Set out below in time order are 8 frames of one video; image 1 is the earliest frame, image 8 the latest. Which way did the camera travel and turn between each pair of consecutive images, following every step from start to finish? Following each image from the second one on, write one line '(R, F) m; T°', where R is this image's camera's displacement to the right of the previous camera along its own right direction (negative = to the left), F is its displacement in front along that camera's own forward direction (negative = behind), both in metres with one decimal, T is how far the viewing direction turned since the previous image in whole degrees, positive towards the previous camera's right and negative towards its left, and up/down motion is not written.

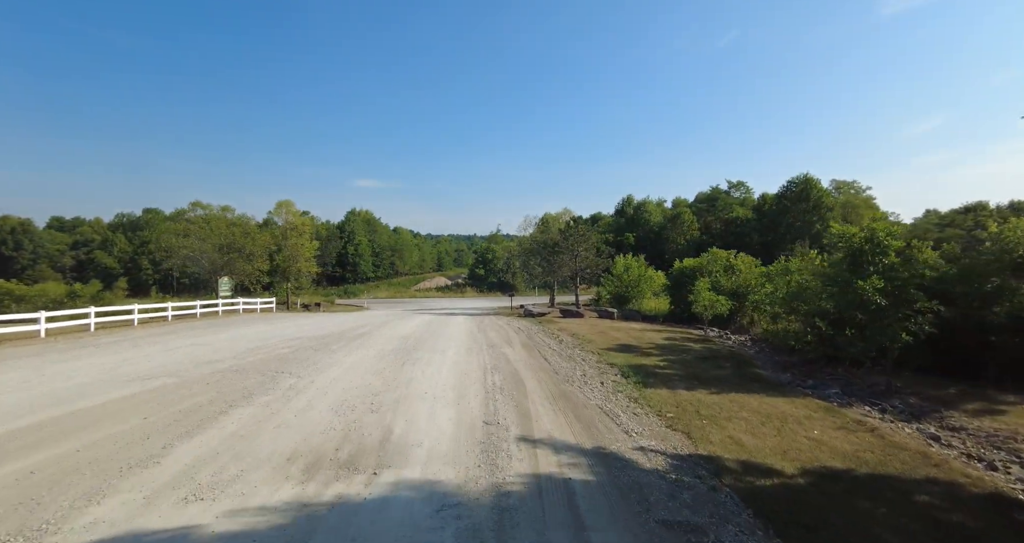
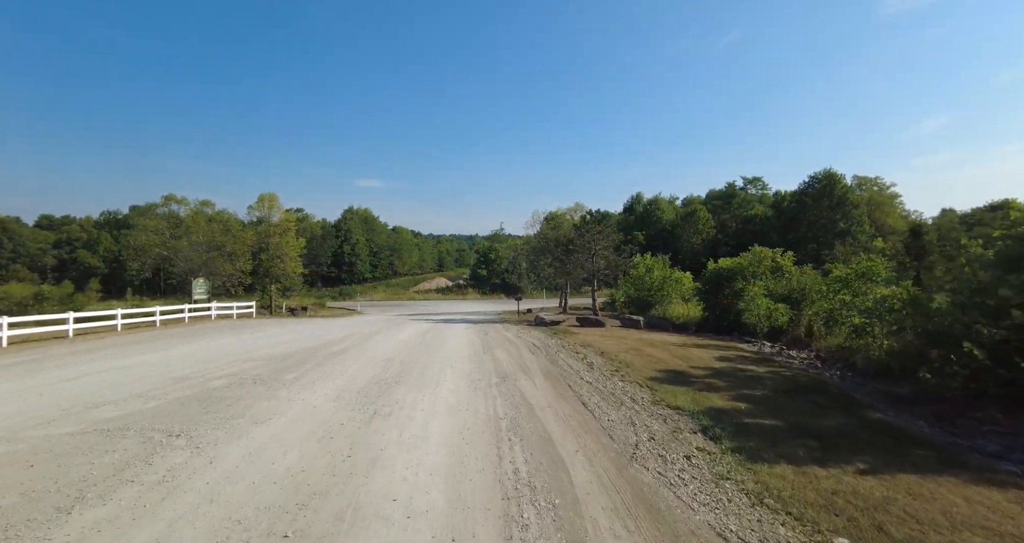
(-0.3, +3.3) m; 0°
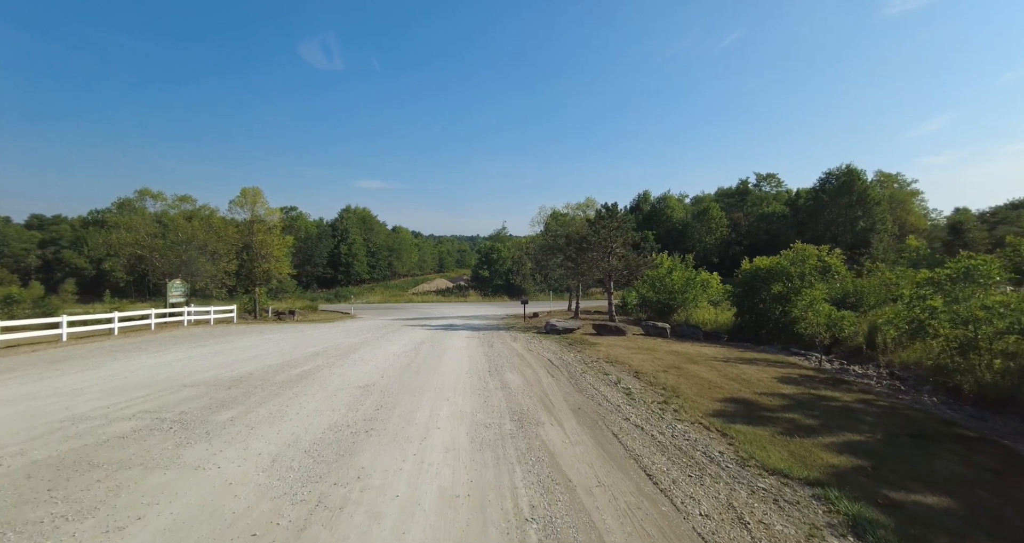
(-0.3, +2.6) m; 0°
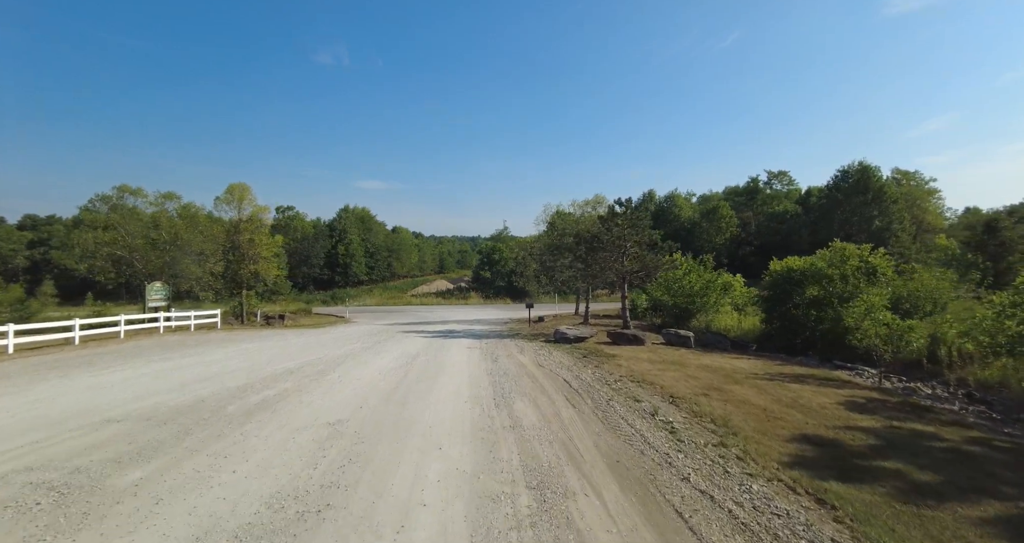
(-0.2, +1.9) m; 0°
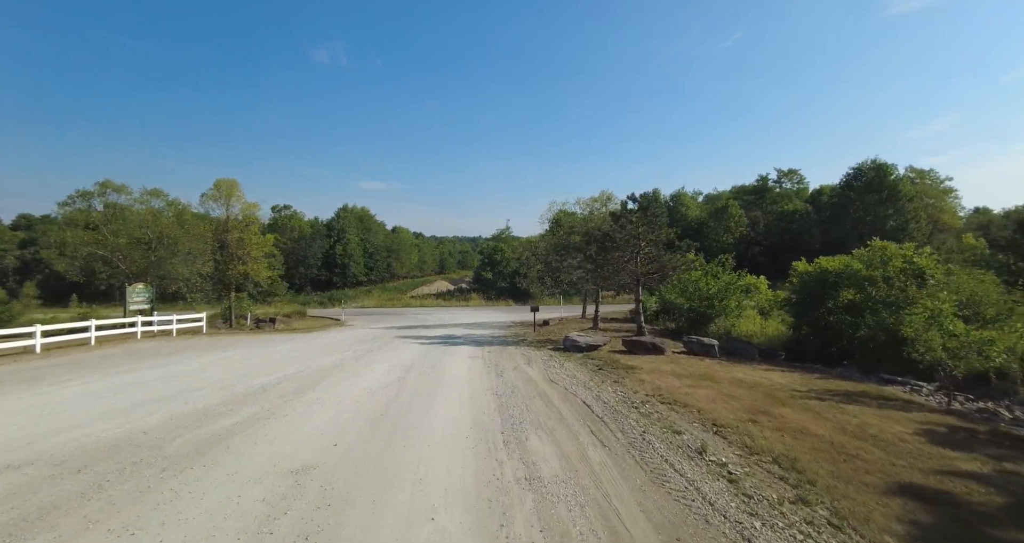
(-0.2, +1.5) m; 0°
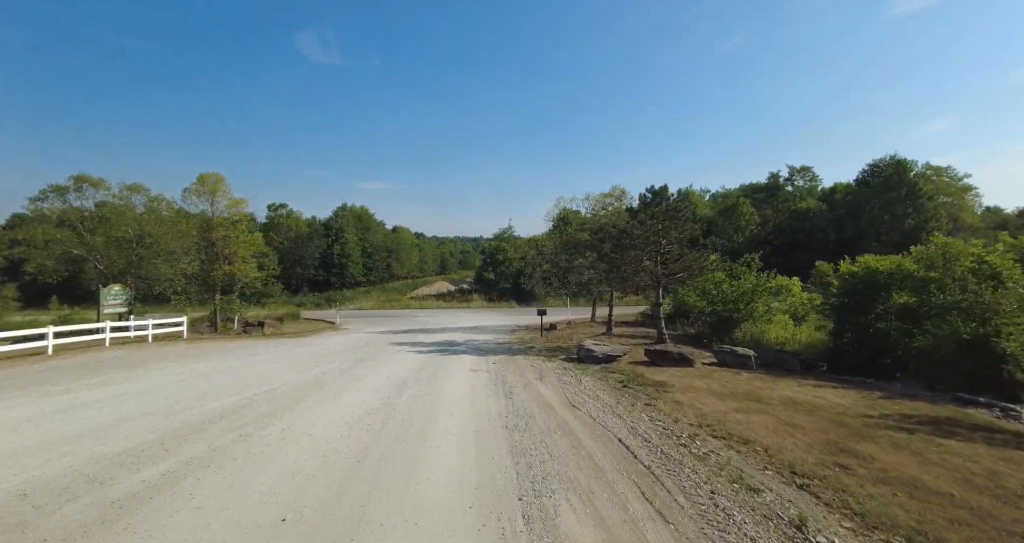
(-0.2, +1.8) m; 0°
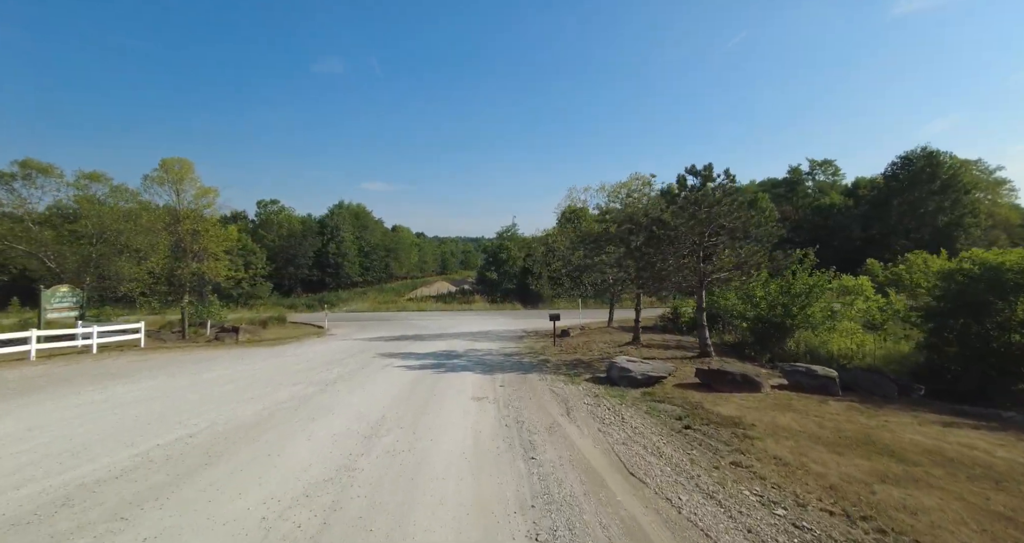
(-0.3, +3.1) m; 0°
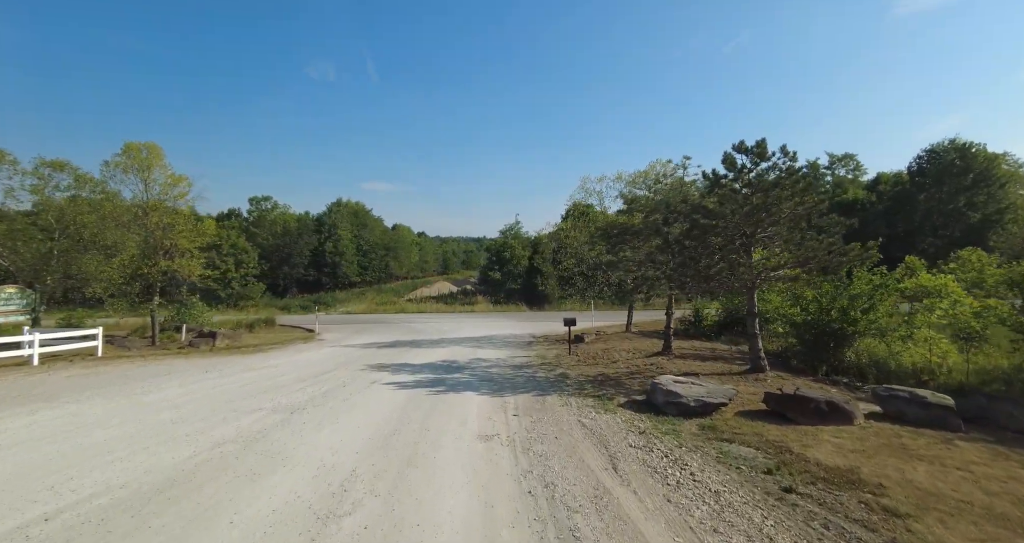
(-0.3, +2.4) m; 0°
